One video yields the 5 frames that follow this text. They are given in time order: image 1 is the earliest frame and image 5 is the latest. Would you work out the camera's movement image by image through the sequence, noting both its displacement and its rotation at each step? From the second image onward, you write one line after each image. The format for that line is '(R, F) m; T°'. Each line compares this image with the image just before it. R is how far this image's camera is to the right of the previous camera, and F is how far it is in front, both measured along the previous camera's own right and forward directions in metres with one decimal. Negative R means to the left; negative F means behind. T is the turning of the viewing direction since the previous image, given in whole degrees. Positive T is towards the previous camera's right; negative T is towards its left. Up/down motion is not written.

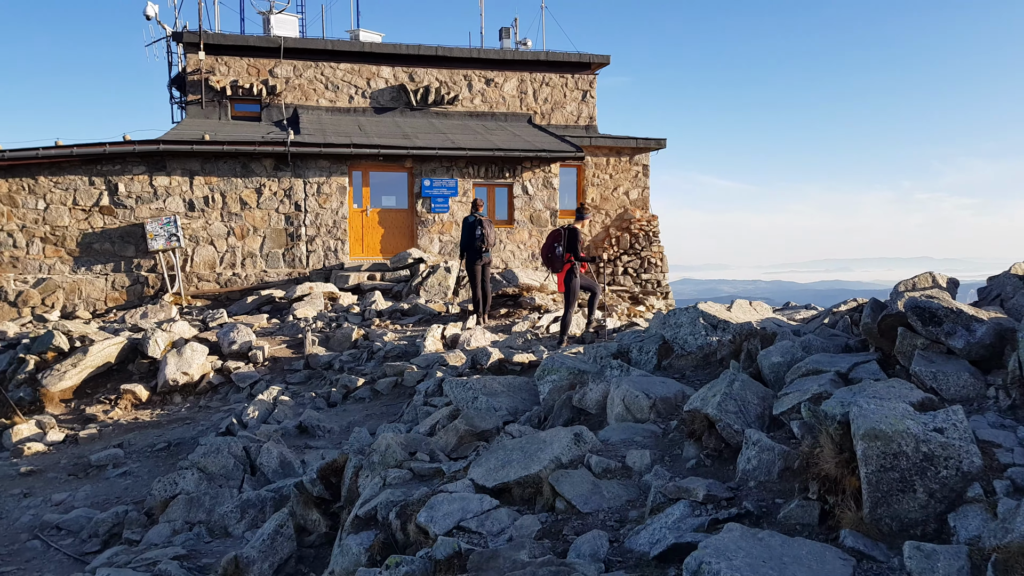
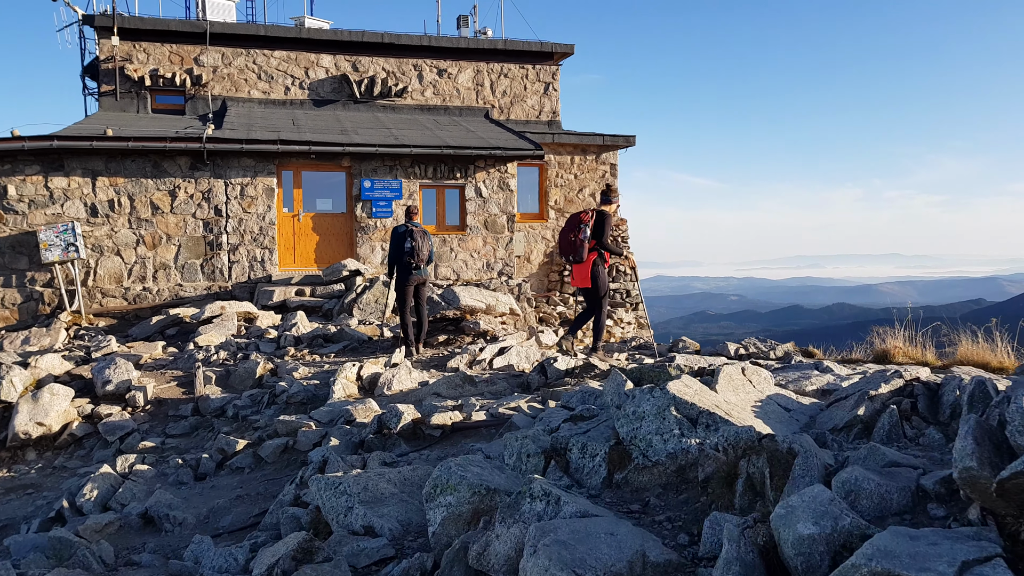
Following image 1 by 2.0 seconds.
(+0.4, +1.5) m; +2°
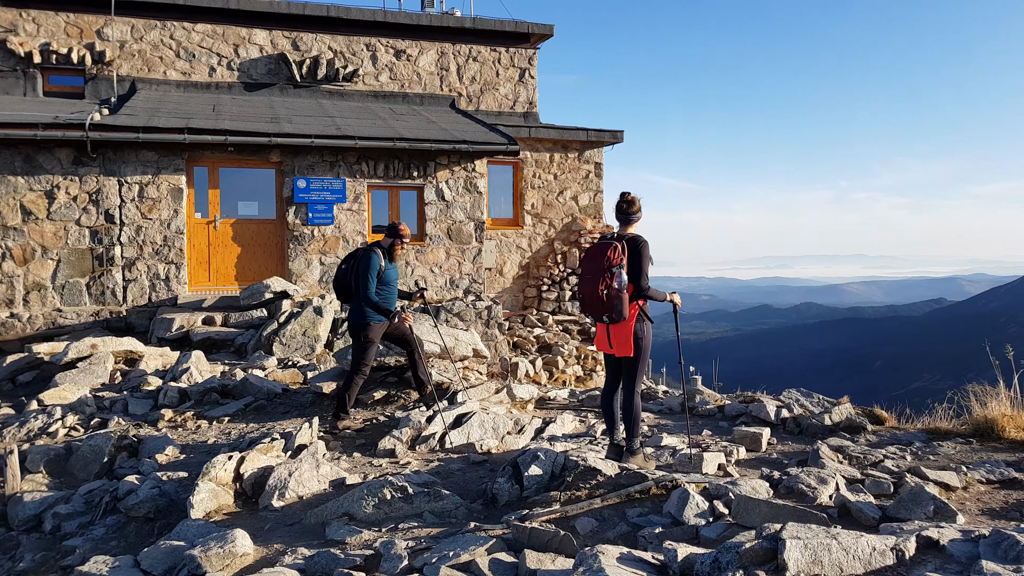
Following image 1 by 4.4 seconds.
(+0.1, +2.3) m; +2°
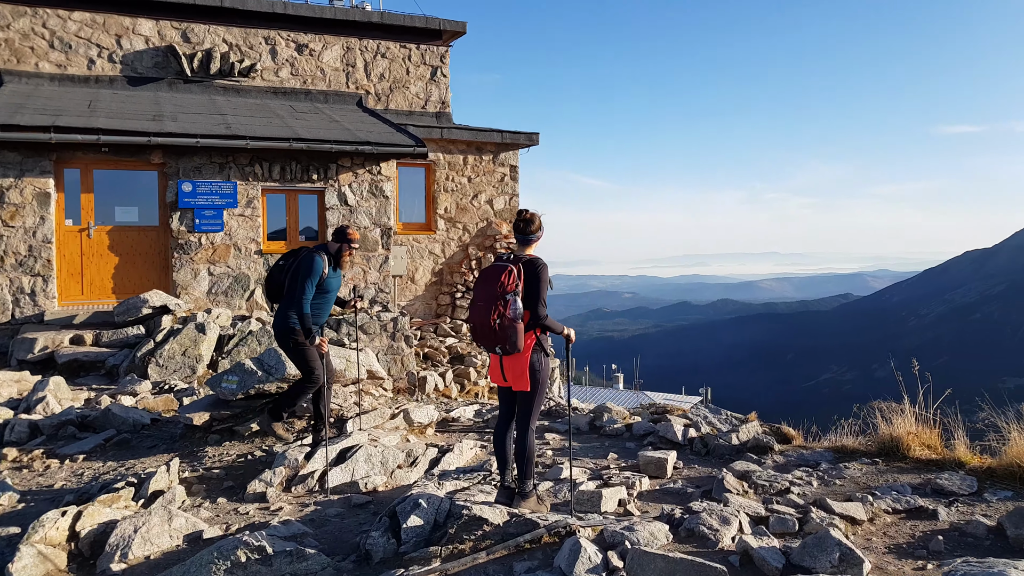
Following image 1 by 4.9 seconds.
(+0.2, +0.5) m; +5°
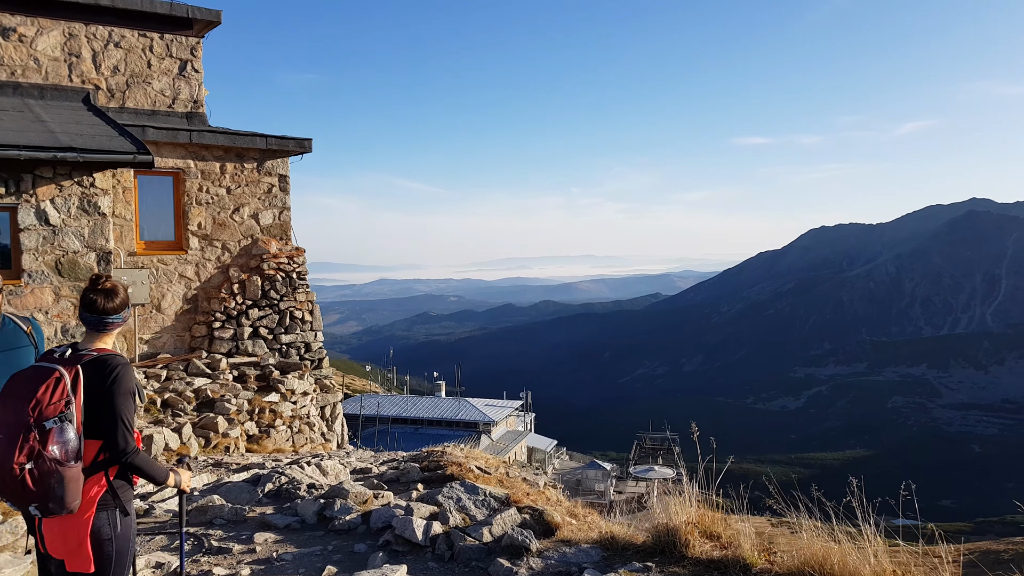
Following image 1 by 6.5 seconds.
(+0.8, +1.2) m; +12°
